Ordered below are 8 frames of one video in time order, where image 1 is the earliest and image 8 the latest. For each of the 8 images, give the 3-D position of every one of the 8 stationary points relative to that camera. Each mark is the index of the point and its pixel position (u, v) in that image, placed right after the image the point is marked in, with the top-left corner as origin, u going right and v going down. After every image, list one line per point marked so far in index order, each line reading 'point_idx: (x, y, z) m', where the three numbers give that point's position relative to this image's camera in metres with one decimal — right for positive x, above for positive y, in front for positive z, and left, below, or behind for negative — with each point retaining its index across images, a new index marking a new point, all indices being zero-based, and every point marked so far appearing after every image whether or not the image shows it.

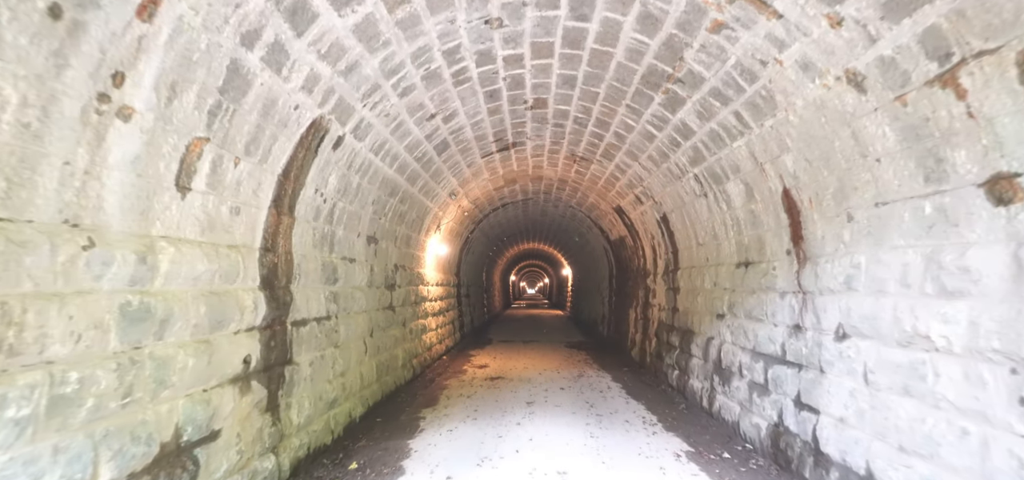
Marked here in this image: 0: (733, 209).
0: (+1.9, +0.3, +4.0) m
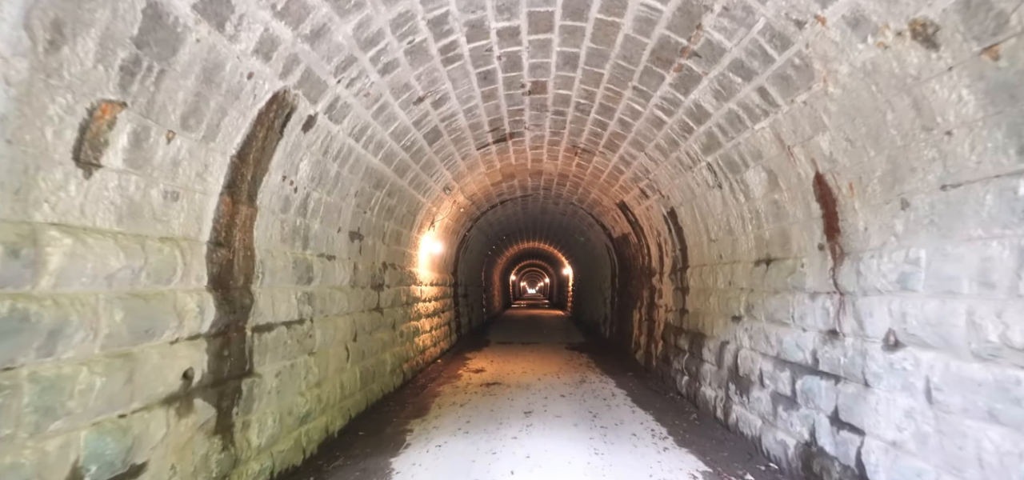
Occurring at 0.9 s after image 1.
0: (+1.9, +0.3, +3.6) m
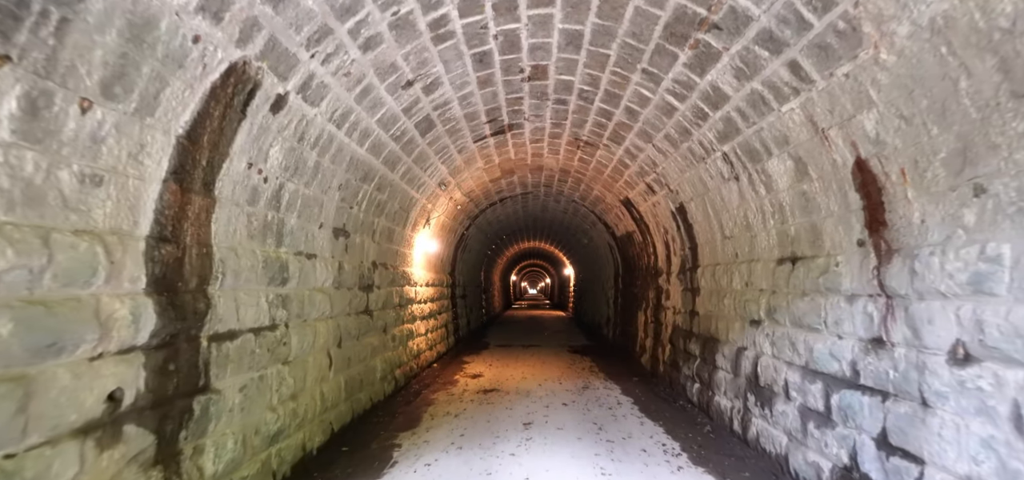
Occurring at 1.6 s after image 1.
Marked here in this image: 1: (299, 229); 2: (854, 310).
0: (+1.9, +0.3, +3.3) m
1: (-1.5, +0.1, +3.3) m
2: (+1.8, -0.4, +2.4) m
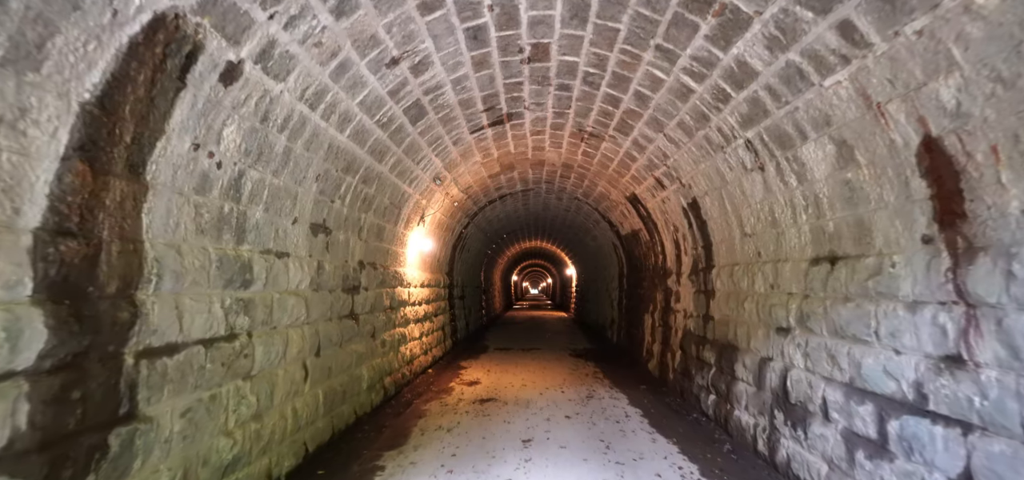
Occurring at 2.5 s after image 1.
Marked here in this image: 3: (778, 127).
0: (+1.9, +0.4, +2.9) m
1: (-1.6, +0.1, +2.9) m
2: (+1.8, -0.3, +2.0) m
3: (+1.7, +0.7, +2.9) m
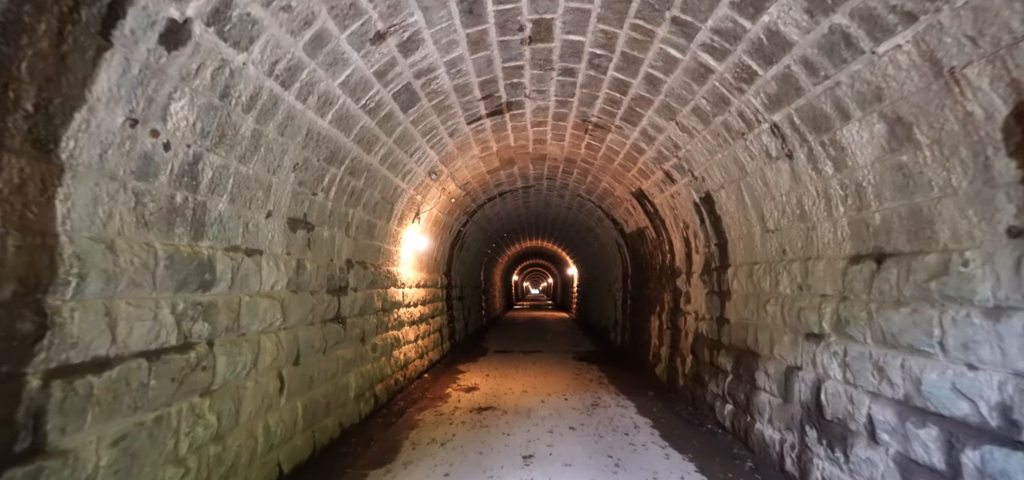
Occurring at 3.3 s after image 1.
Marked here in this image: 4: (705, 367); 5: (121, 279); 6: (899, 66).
0: (+1.9, +0.4, +2.5) m
1: (-1.6, +0.1, +2.6) m
2: (+1.8, -0.3, +1.7) m
3: (+1.7, +0.8, +2.6) m
4: (+2.1, -1.4, +4.9) m
5: (-1.5, -0.1, +1.8) m
6: (+1.6, +0.7, +1.9) m
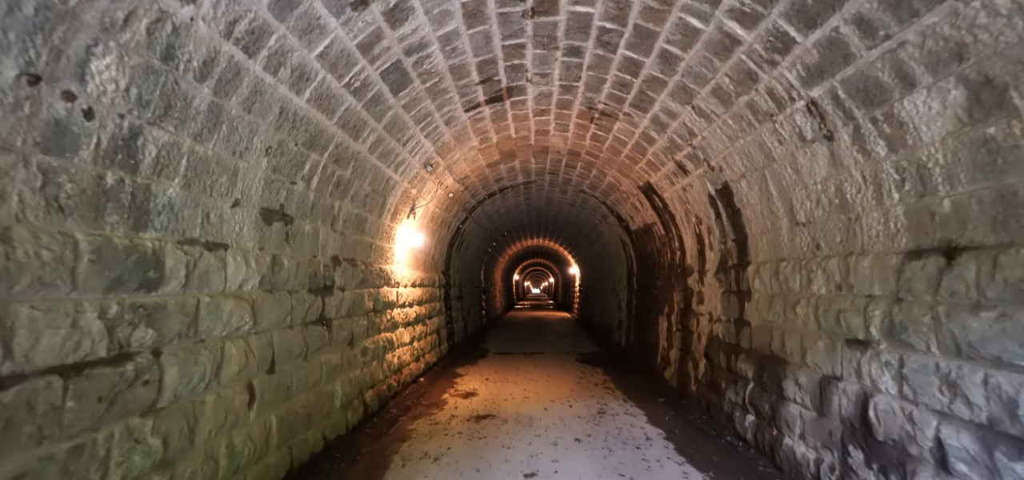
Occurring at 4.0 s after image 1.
0: (+1.9, +0.4, +2.1) m
1: (-1.6, +0.2, +2.2) m
2: (+1.8, -0.3, +1.3) m
3: (+1.7, +0.8, +2.2) m
4: (+2.1, -1.3, +4.6) m
5: (-1.5, -0.1, +1.4) m
6: (+1.6, +0.8, +1.6) m
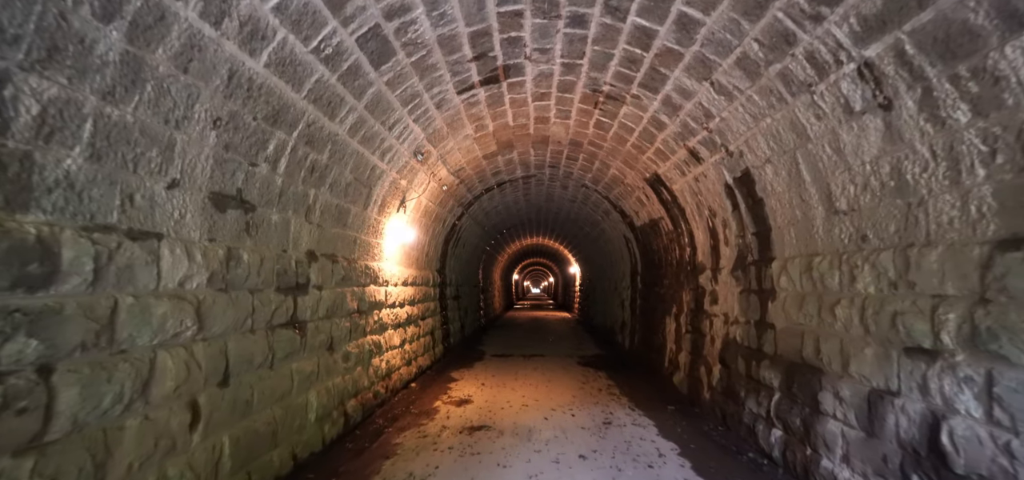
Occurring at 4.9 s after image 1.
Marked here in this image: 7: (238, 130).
0: (+1.8, +0.5, +1.7) m
1: (-1.6, +0.2, +1.8) m
2: (+1.8, -0.2, +0.8) m
3: (+1.7, +0.8, +1.8) m
4: (+2.1, -1.3, +4.1) m
5: (-1.6, -0.1, +1.0) m
6: (+1.6, +0.8, +1.1) m
7: (-1.5, +0.6, +2.6) m
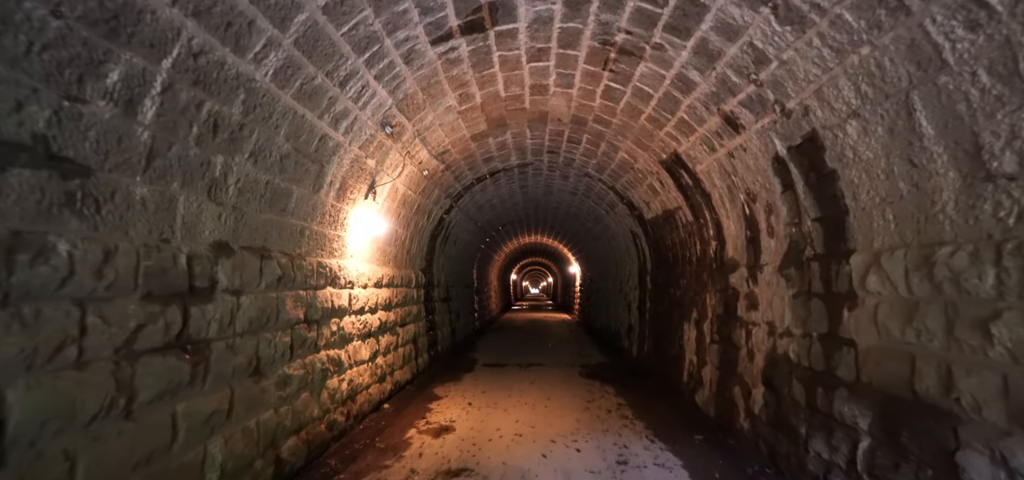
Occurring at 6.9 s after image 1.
0: (+1.8, +0.6, +0.7) m
1: (-1.7, +0.3, +0.7) m
2: (+1.7, -0.2, -0.2) m
3: (+1.6, +0.9, +0.7) m
4: (+2.0, -1.2, +3.1) m
5: (-1.6, 0.0, -0.1) m
6: (+1.5, +0.9, +0.1) m
7: (-1.6, +0.7, +1.5) m
